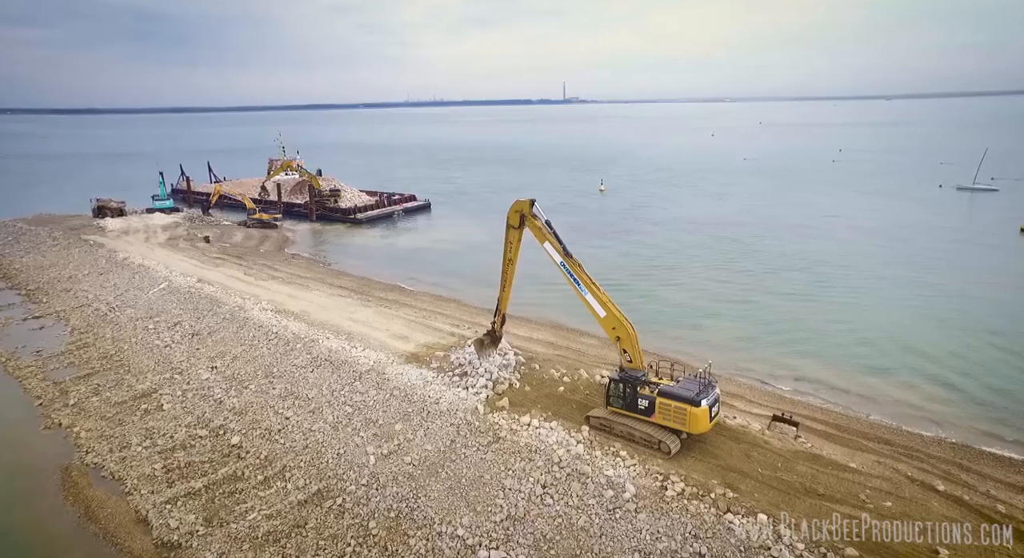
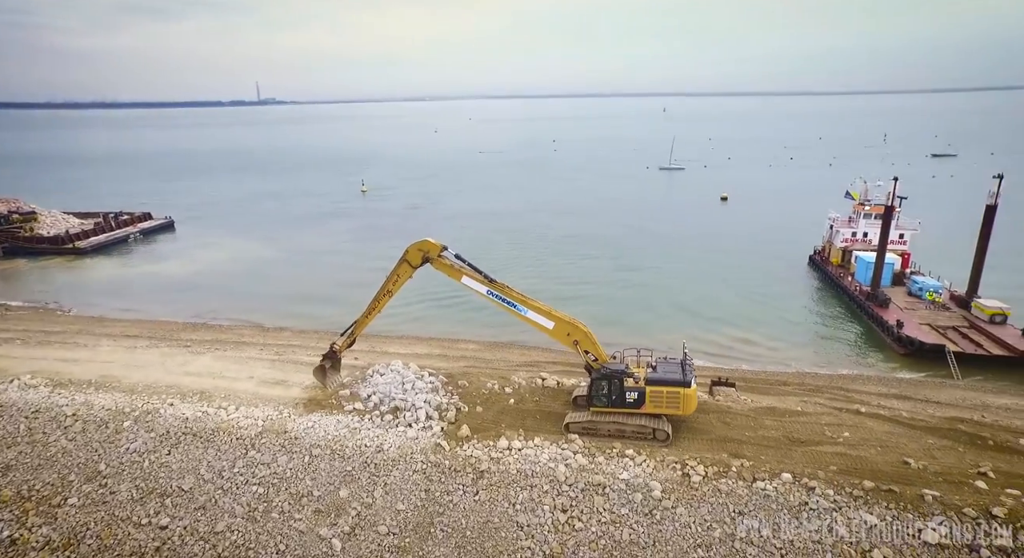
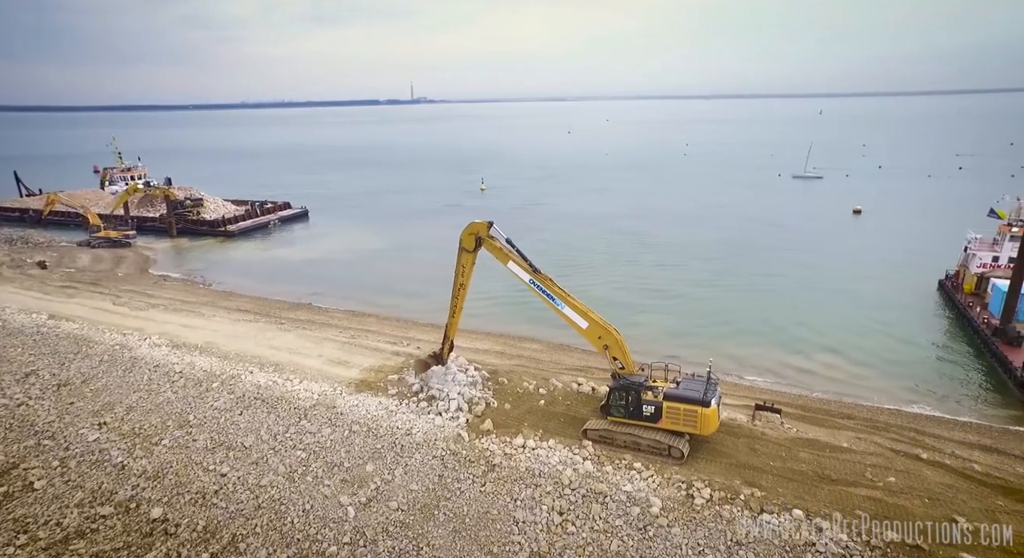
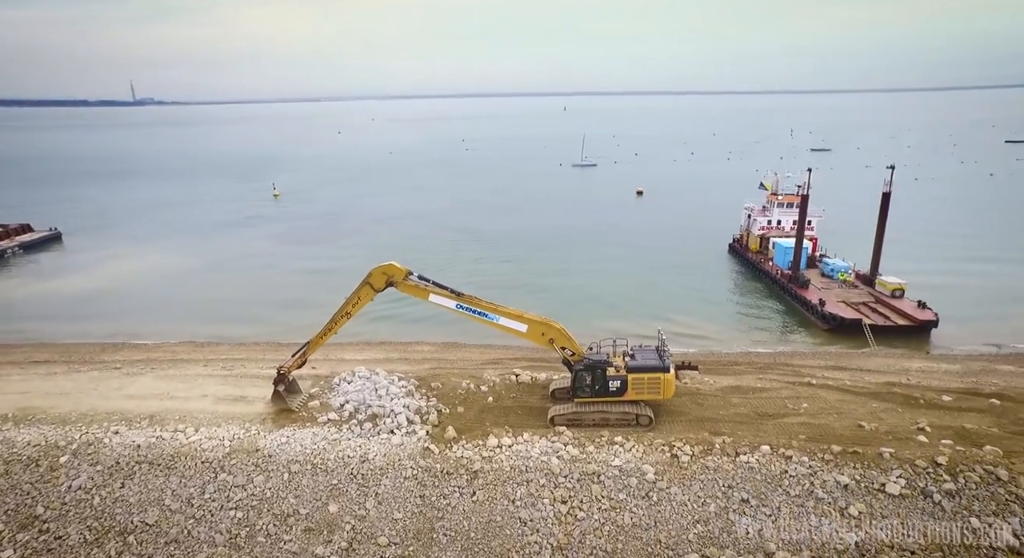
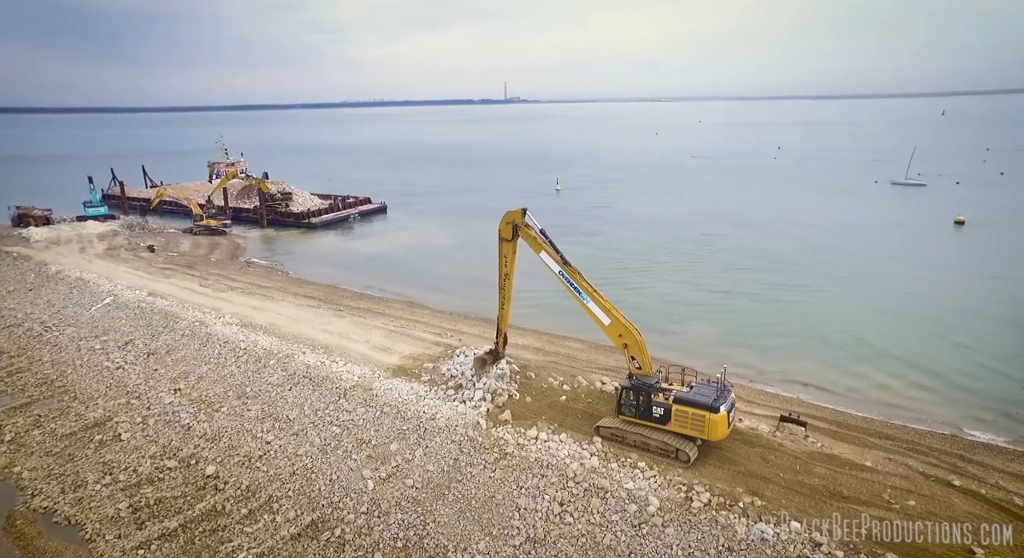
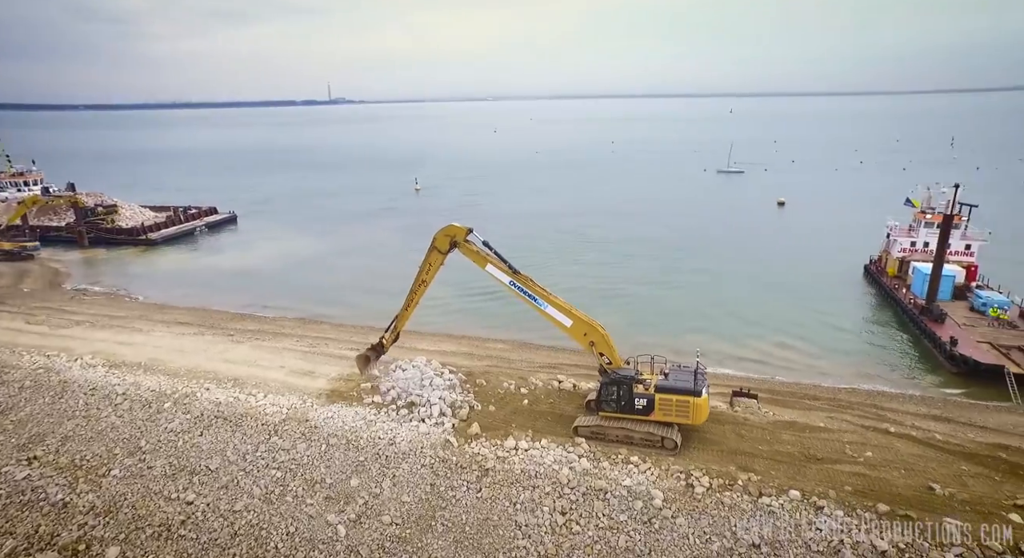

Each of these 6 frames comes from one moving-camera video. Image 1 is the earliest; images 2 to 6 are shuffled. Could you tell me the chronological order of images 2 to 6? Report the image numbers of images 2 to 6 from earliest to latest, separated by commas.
5, 3, 6, 2, 4
